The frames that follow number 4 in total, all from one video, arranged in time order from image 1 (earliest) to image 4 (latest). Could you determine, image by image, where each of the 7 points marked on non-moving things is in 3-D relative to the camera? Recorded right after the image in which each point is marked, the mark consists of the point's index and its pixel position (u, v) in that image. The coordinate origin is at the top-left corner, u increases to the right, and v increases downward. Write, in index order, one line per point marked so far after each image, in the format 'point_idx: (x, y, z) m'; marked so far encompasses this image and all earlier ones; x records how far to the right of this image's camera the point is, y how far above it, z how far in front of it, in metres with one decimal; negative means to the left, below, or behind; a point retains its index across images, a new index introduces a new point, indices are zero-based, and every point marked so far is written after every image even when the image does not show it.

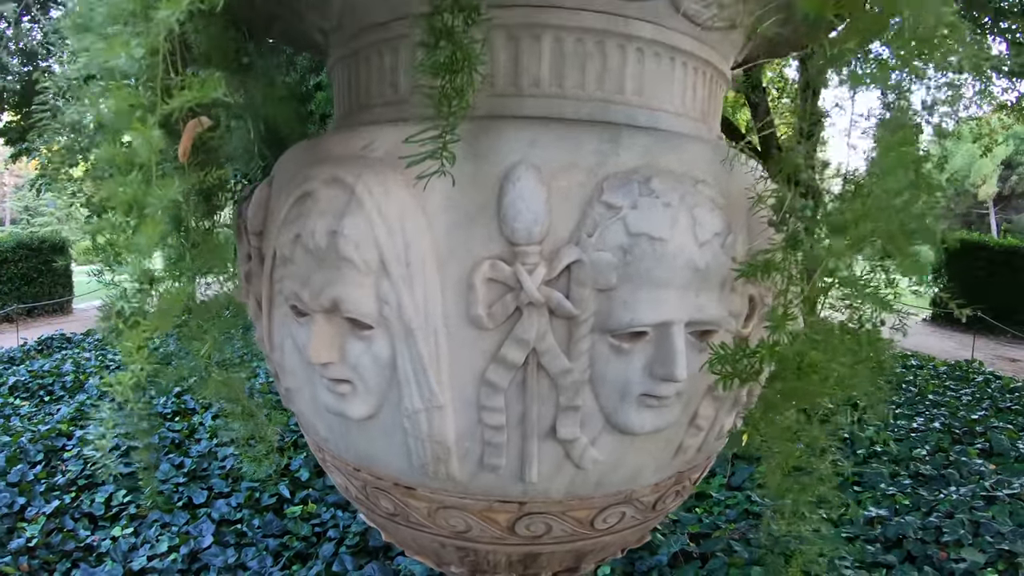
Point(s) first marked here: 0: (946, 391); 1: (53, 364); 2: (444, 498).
0: (+3.0, -0.7, +4.2) m
1: (-3.1, -0.5, +4.2) m
2: (0.0, -0.2, +0.6) m
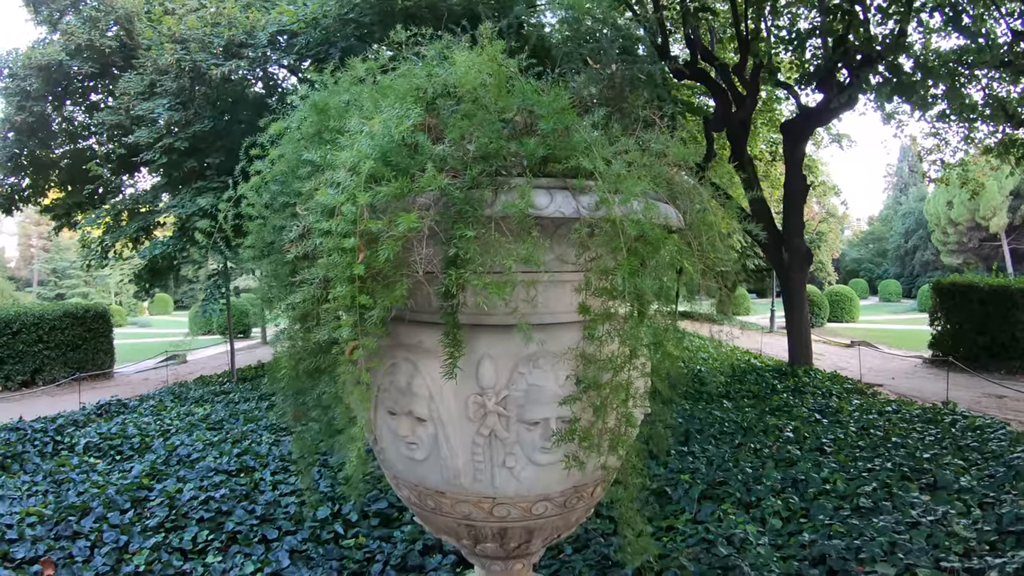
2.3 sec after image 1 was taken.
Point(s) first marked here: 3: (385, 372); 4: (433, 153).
0: (+3.1, -1.1, +4.7) m
1: (-3.1, -1.1, +4.8) m
2: (-0.1, -0.4, +1.1) m
3: (-0.2, -0.1, +1.1) m
4: (-0.1, +0.2, +1.0) m
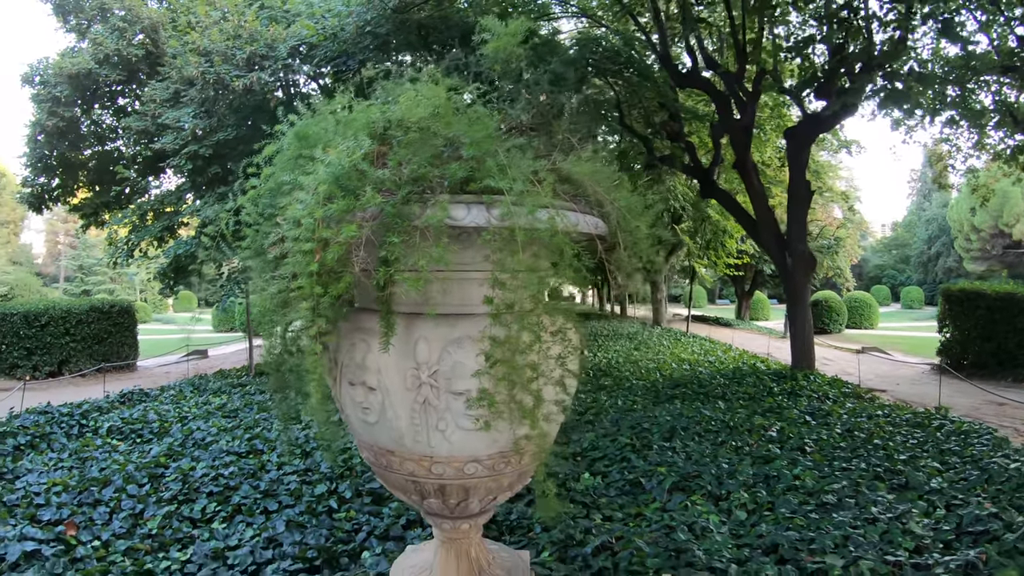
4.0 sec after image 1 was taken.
0: (+3.0, -1.2, +4.8) m
1: (-3.1, -1.0, +5.1) m
2: (-0.2, -0.4, +1.3) m
3: (-0.4, -0.1, +1.4) m
4: (-0.3, +0.2, +1.2) m
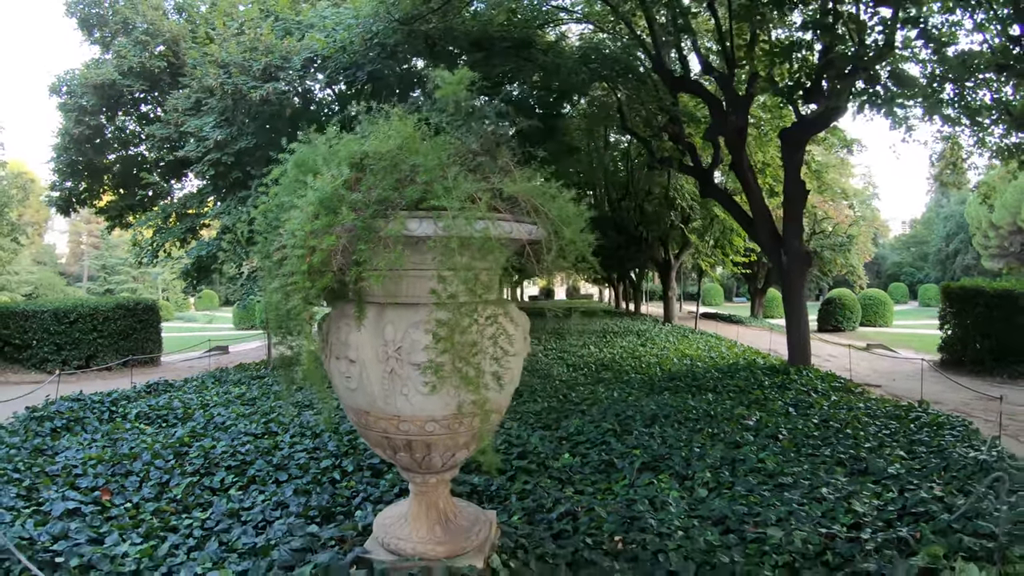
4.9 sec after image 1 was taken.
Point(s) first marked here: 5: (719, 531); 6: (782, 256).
0: (+3.0, -1.1, +5.1) m
1: (-3.1, -1.0, +5.5) m
2: (-0.4, -0.4, +1.7) m
3: (-0.5, -0.1, +1.7) m
4: (-0.4, +0.2, +1.5) m
5: (+1.0, -1.1, +2.8) m
6: (+3.8, +0.4, +8.5) m
